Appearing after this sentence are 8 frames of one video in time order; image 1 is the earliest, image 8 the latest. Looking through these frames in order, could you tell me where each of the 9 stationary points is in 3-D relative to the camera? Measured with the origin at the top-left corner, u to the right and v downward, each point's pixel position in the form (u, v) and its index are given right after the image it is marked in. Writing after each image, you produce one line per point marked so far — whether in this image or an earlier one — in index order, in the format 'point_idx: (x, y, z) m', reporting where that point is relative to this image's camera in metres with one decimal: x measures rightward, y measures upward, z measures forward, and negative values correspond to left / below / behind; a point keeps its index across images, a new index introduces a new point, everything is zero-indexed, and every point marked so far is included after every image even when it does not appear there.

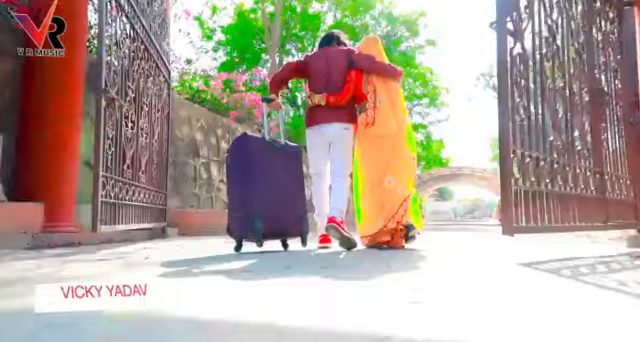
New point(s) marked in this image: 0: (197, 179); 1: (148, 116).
0: (-2.5, -0.2, +8.6) m
1: (-2.1, +0.7, +5.2) m
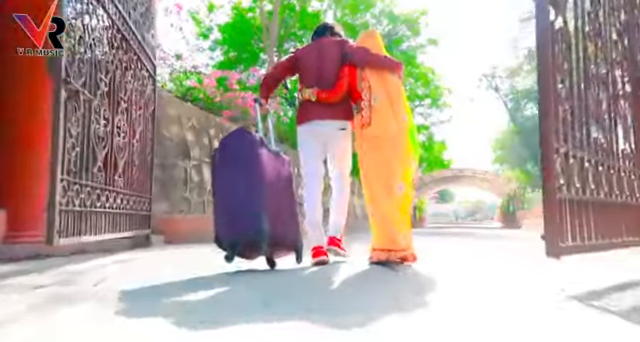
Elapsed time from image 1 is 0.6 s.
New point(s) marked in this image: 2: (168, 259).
0: (-2.5, -0.2, +8.1) m
1: (-2.2, +0.6, +4.7) m
2: (-1.5, -0.9, +4.3) m
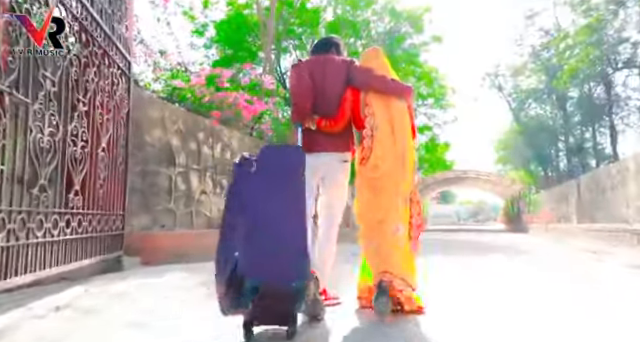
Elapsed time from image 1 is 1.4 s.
0: (-2.5, -0.3, +7.3) m
1: (-2.2, +0.5, +4.0) m
2: (-1.6, -1.0, +3.6) m
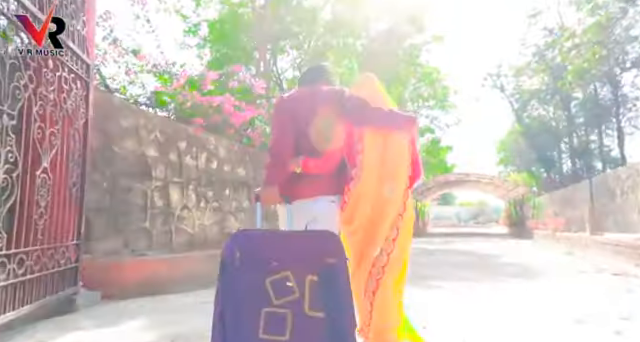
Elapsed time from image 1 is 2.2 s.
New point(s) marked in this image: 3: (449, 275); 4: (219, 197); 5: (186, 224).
0: (-2.6, -0.6, +6.5) m
1: (-2.3, +0.3, +3.2) m
2: (-1.7, -1.3, +2.8) m
3: (+2.2, -1.8, +7.2) m
4: (-2.1, -0.5, +8.6) m
5: (-2.4, -1.0, +7.5) m
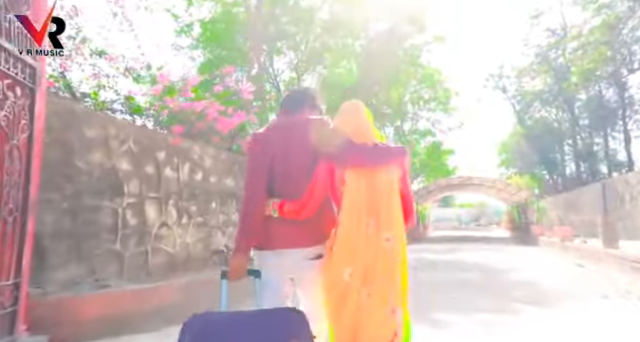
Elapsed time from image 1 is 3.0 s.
0: (-2.7, -0.8, +5.8) m
1: (-2.4, +0.1, +2.5) m
2: (-1.8, -1.5, +2.1) m
3: (+2.1, -2.0, +6.5) m
4: (-2.2, -0.8, +7.9) m
5: (-2.5, -1.2, +6.8) m
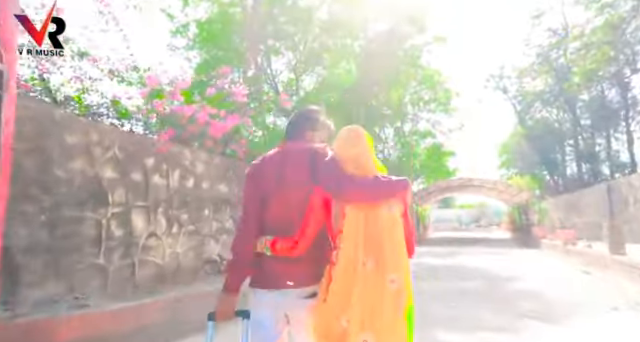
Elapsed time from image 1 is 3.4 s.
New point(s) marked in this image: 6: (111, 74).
0: (-2.8, -0.9, +5.5) m
1: (-2.5, 0.0, +2.2) m
2: (-1.8, -1.6, +1.8) m
3: (+2.0, -2.1, +6.1) m
4: (-2.2, -0.9, +7.6) m
5: (-2.5, -1.3, +6.5) m
6: (-3.4, +1.5, +6.9) m
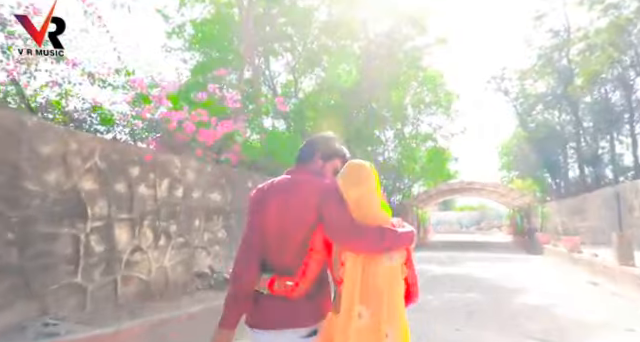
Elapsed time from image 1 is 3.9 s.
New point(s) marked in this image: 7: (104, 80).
0: (-2.8, -1.0, +5.1) m
1: (-2.5, -0.2, +1.8) m
2: (-1.9, -1.7, +1.4) m
3: (+2.0, -2.2, +5.8) m
4: (-2.3, -1.0, +7.2) m
5: (-2.6, -1.4, +6.1) m
6: (-3.5, +1.4, +6.5) m
7: (-3.3, +1.4, +6.6) m
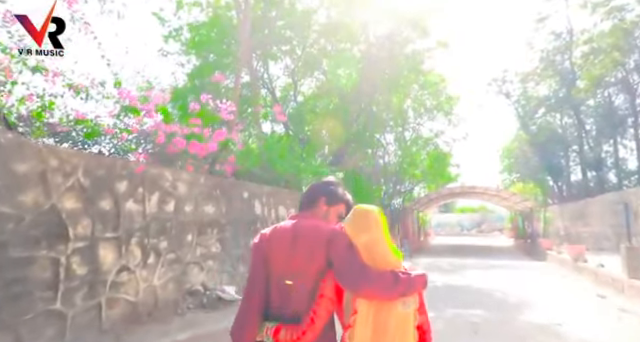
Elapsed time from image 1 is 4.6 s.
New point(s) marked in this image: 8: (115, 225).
0: (-2.9, -1.2, +4.8) m
1: (-2.6, -0.4, +1.5) m
2: (-1.9, -1.9, +1.1) m
3: (+1.9, -2.5, +5.4) m
4: (-2.3, -1.2, +6.9) m
5: (-2.6, -1.6, +5.8) m
6: (-3.5, +1.2, +6.2) m
7: (-3.4, +1.2, +6.3) m
8: (-2.7, -0.7, +5.6) m
